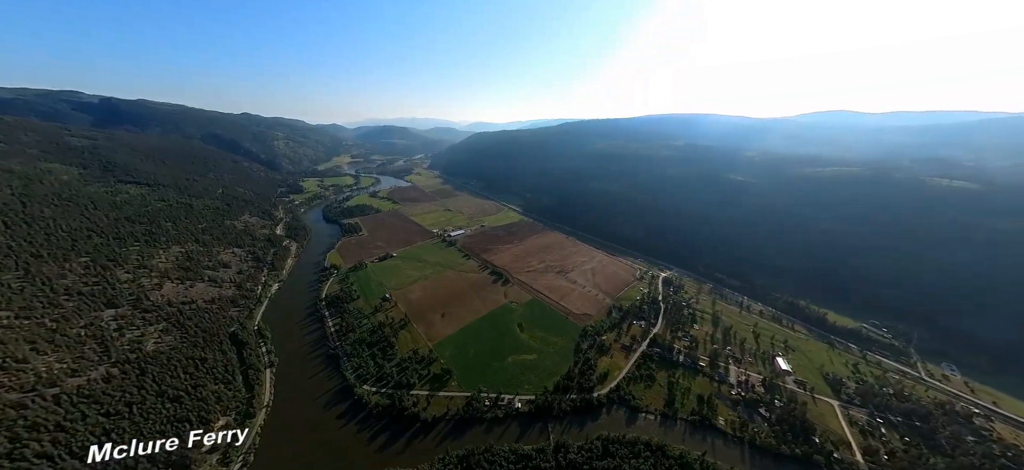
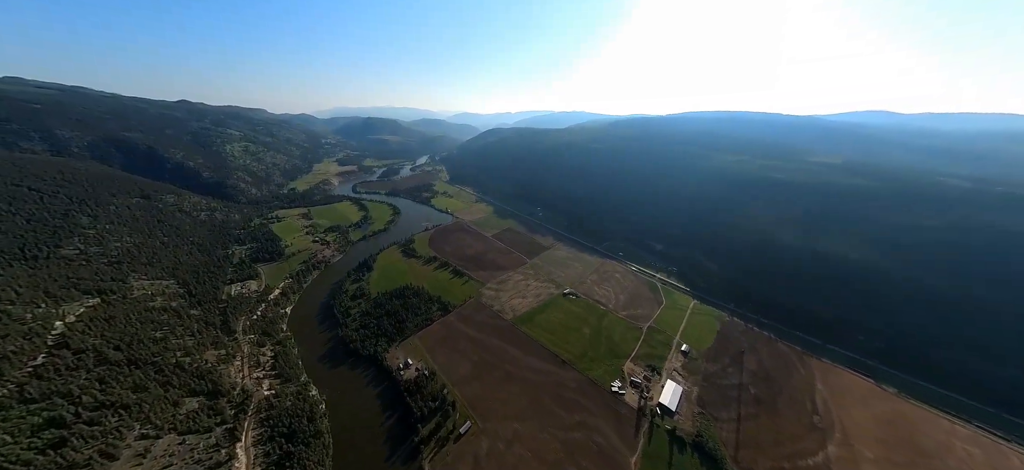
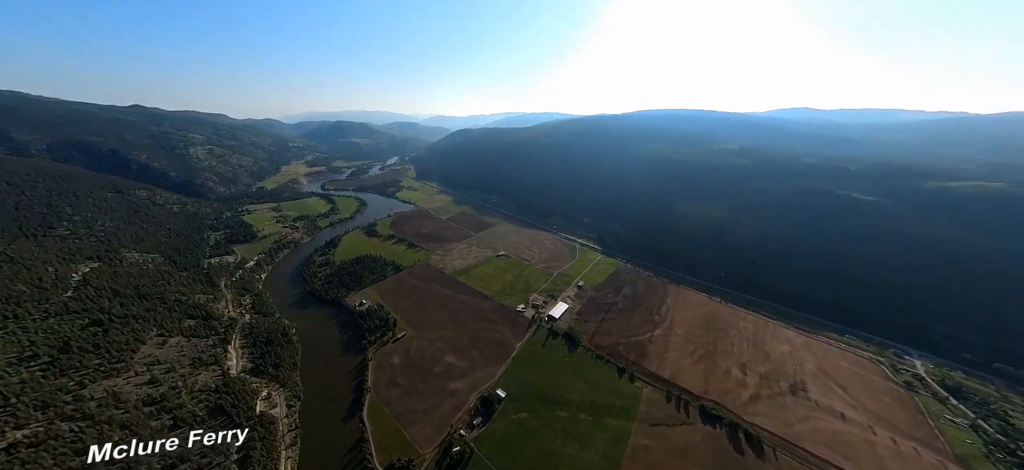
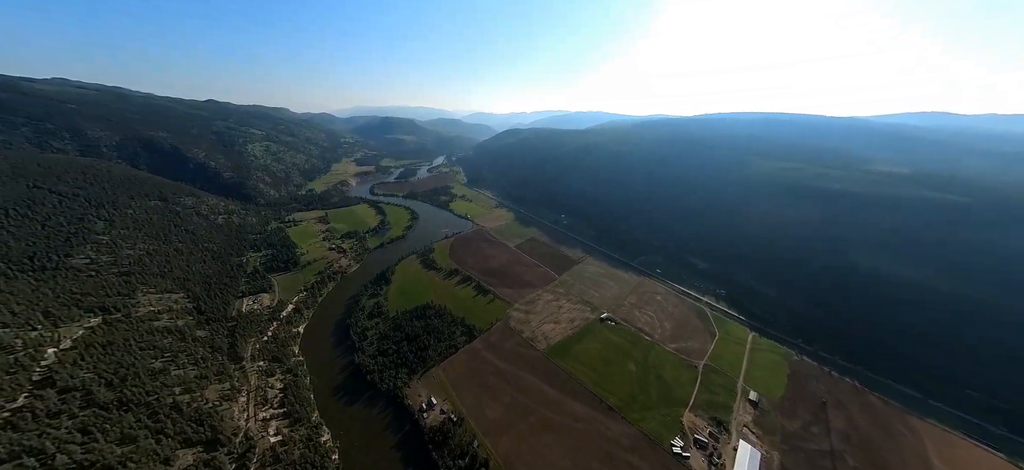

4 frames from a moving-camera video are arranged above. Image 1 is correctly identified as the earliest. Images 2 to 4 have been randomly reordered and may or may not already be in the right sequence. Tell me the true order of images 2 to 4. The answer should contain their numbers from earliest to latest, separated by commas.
3, 2, 4
